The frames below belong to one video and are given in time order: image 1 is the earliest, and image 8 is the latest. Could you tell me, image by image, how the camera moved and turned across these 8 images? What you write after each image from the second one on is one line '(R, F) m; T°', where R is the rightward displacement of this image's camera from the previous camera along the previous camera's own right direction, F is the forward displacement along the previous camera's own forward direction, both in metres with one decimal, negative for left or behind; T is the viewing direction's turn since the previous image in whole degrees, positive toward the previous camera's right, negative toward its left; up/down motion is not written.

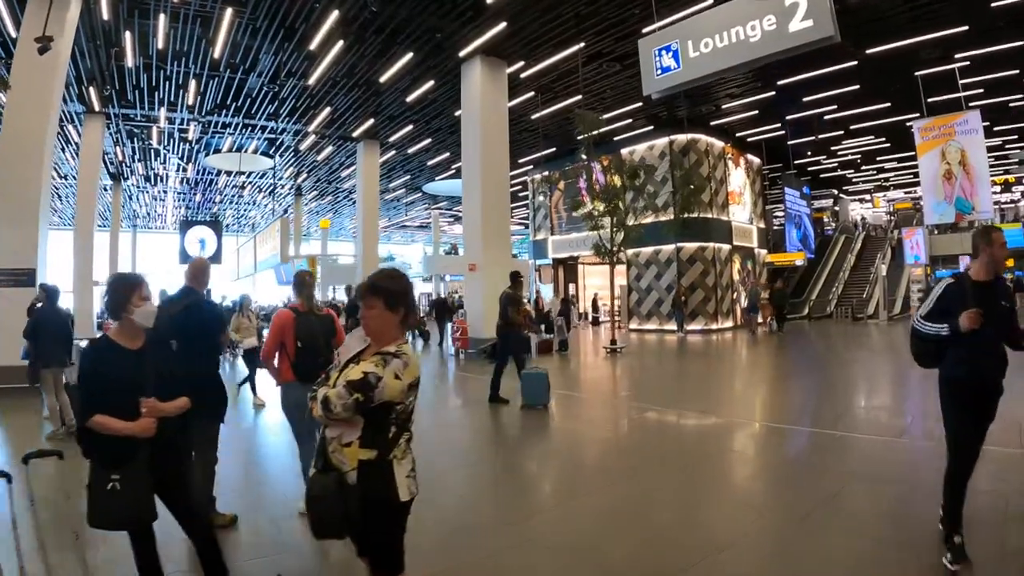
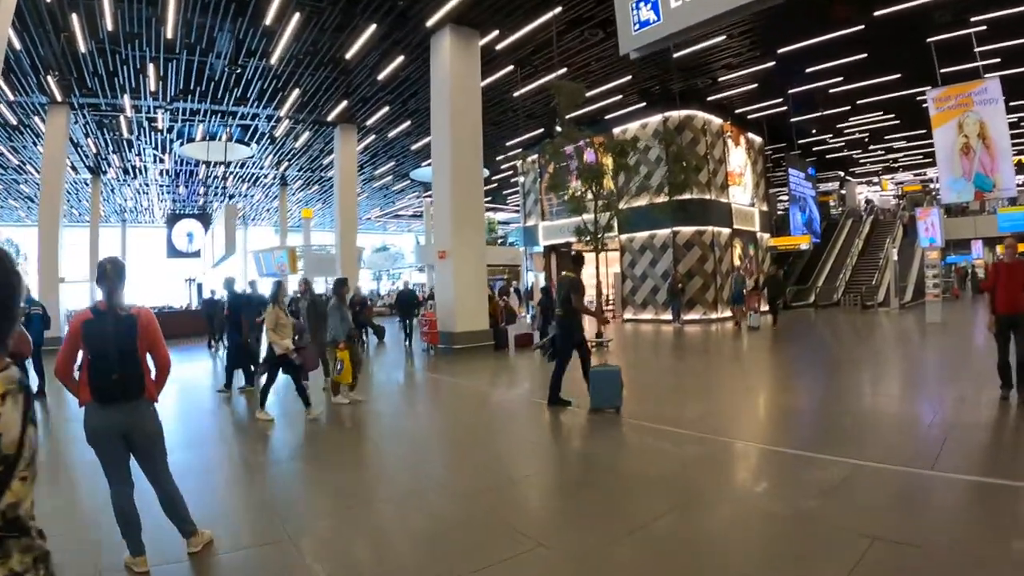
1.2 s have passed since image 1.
(+0.6, +1.0) m; -1°
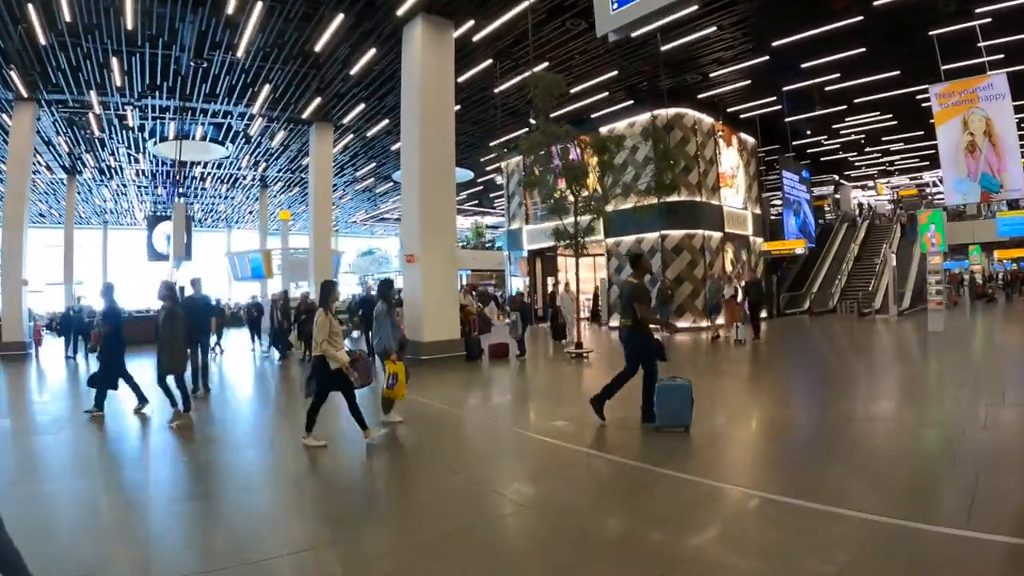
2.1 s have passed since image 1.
(+0.3, +0.7) m; 0°
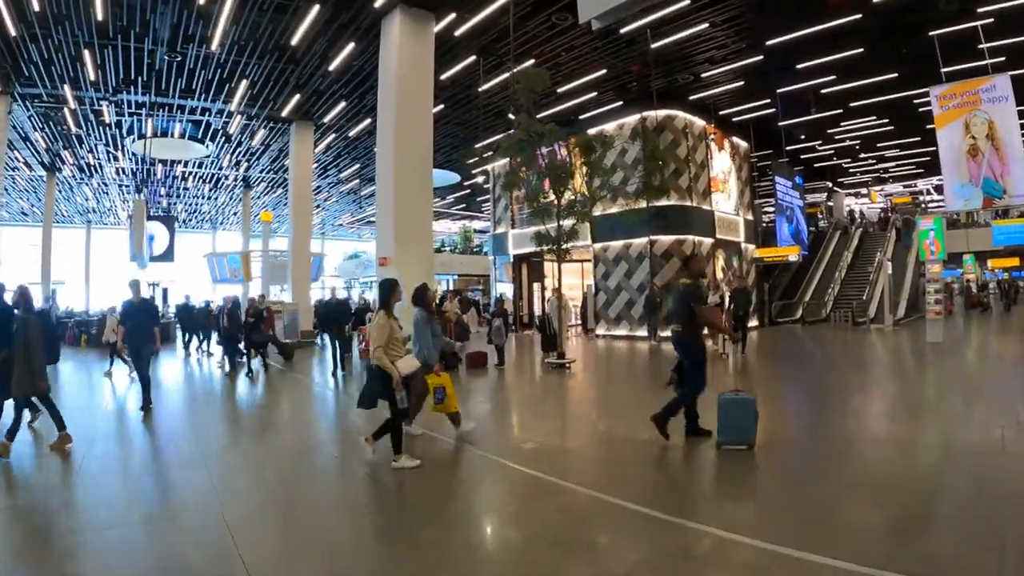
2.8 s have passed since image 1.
(+0.2, +0.5) m; +1°
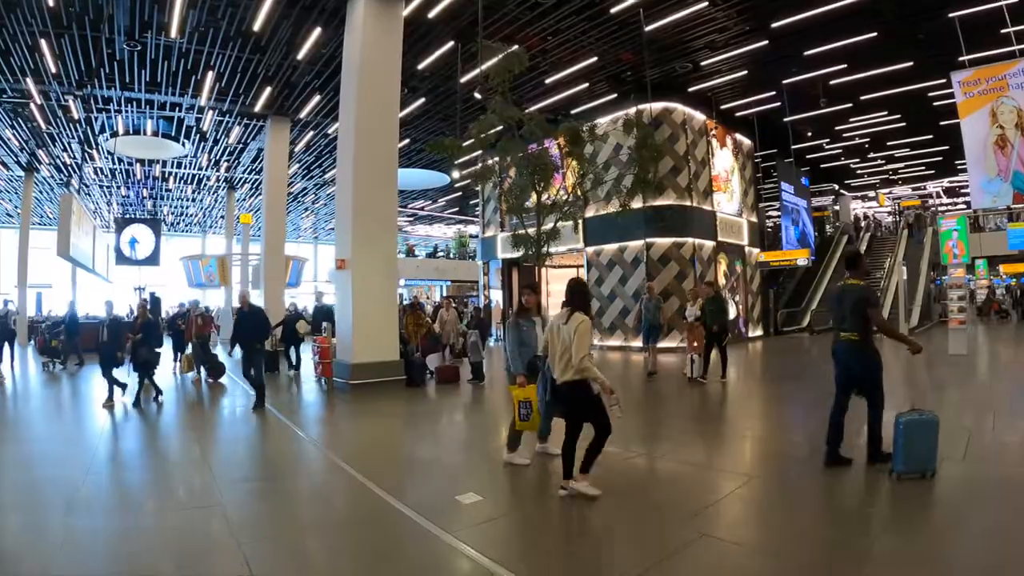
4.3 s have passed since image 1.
(+0.4, +1.0) m; 0°
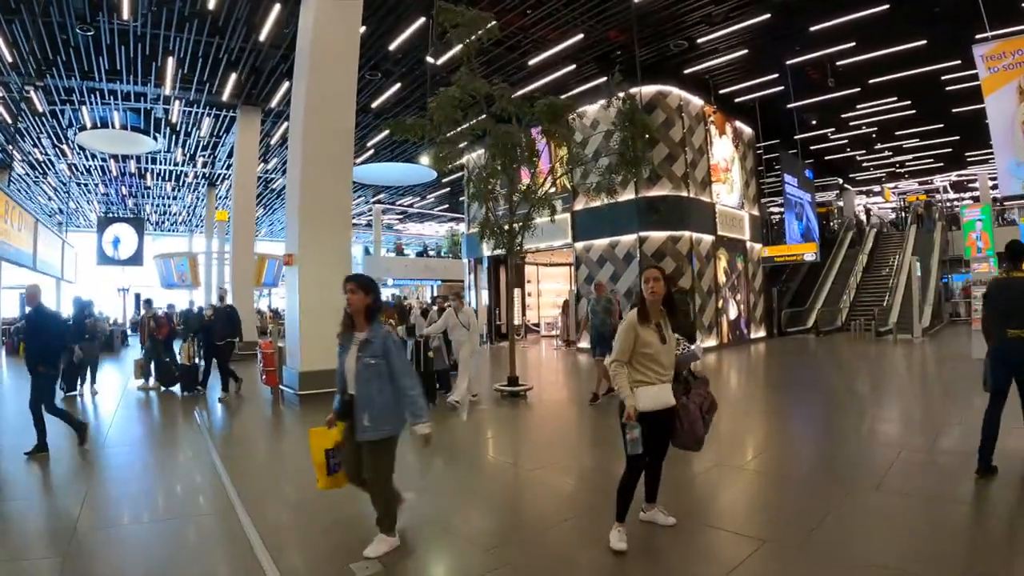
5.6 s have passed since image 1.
(+0.4, +0.9) m; 0°
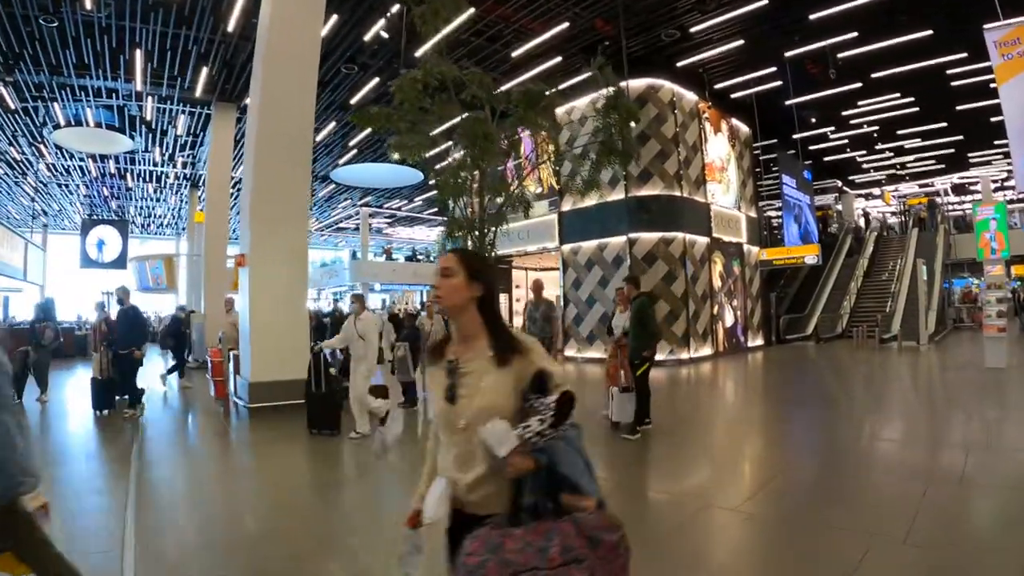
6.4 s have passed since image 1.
(+0.3, +0.7) m; 0°
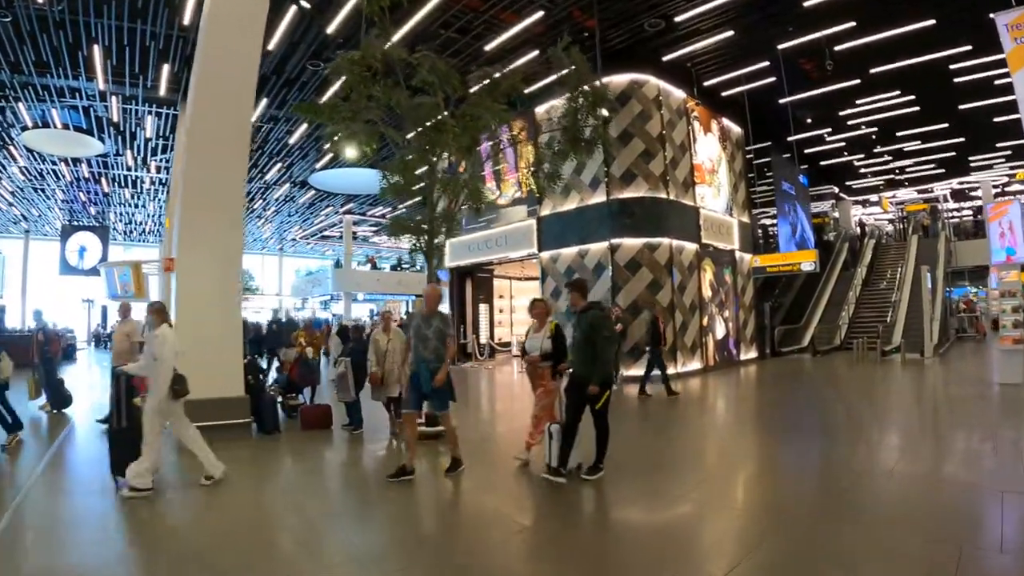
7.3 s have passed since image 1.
(+0.4, +0.7) m; 0°
